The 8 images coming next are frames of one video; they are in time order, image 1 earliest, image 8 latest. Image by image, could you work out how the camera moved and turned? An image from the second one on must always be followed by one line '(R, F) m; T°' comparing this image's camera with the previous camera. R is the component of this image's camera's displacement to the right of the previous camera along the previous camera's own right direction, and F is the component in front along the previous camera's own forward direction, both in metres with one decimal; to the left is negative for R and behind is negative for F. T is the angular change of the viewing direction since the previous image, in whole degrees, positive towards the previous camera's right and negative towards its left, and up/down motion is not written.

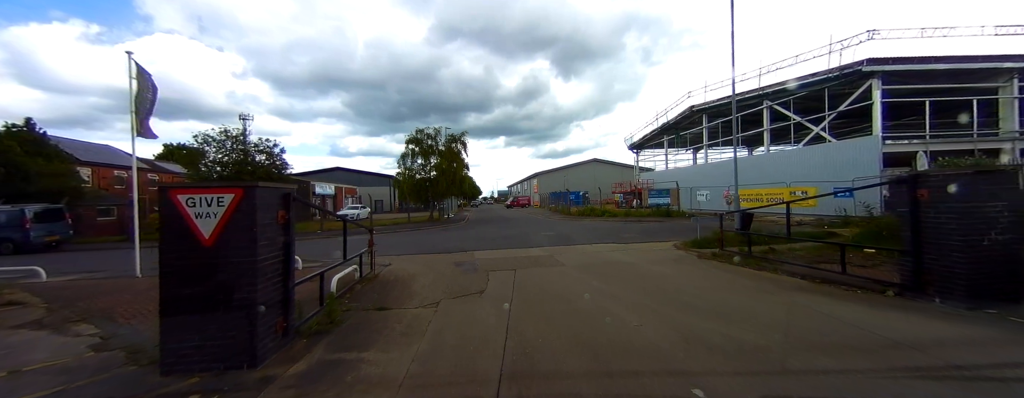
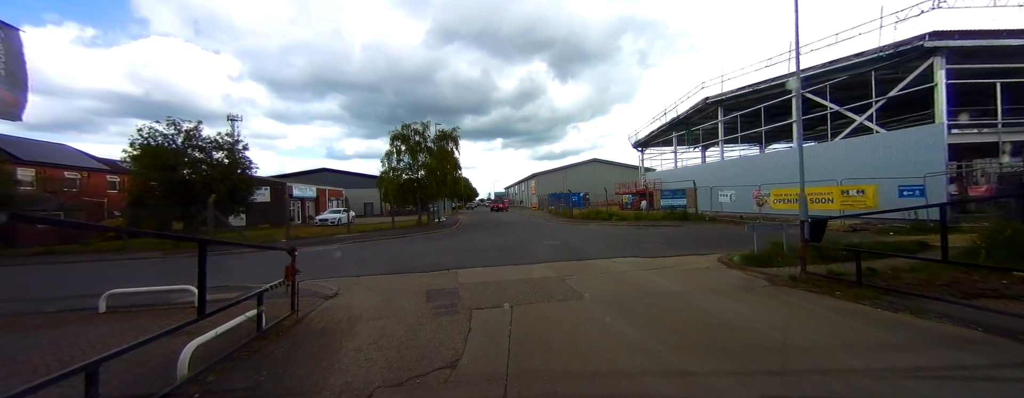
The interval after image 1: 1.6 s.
(+0.1, +2.6) m; 0°
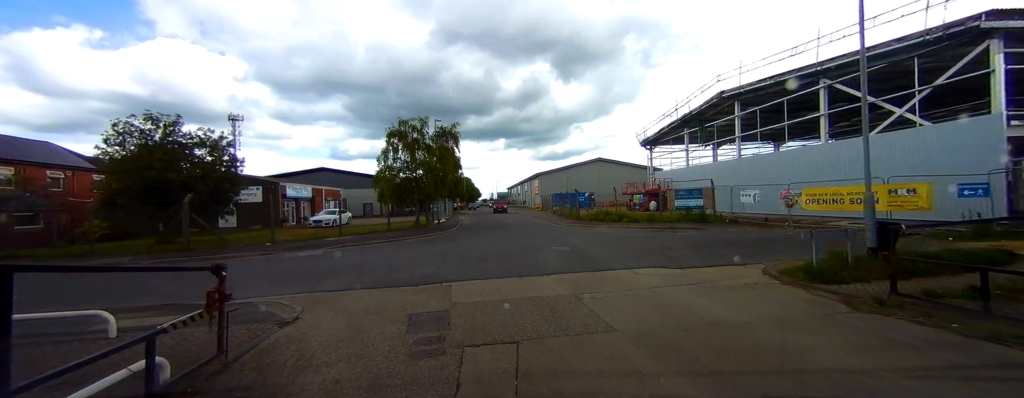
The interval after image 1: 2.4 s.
(0.0, +1.3) m; -1°
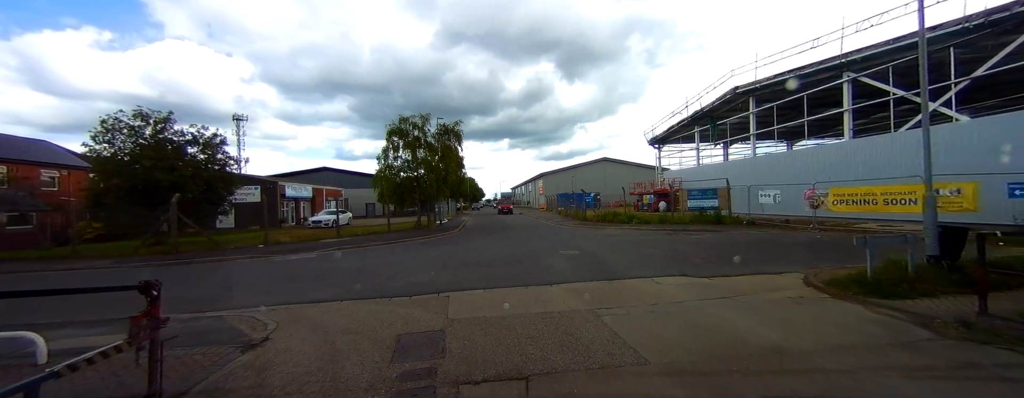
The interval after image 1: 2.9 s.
(-0.1, +0.8) m; -1°
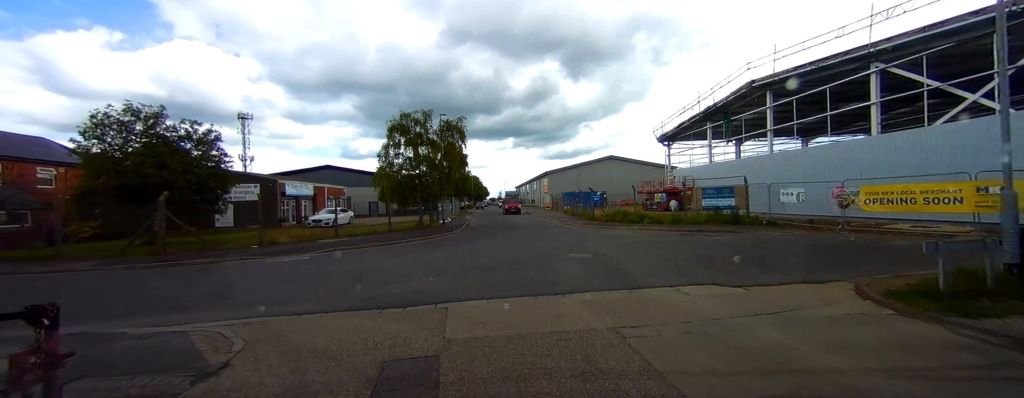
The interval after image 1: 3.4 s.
(-0.1, +0.8) m; -1°
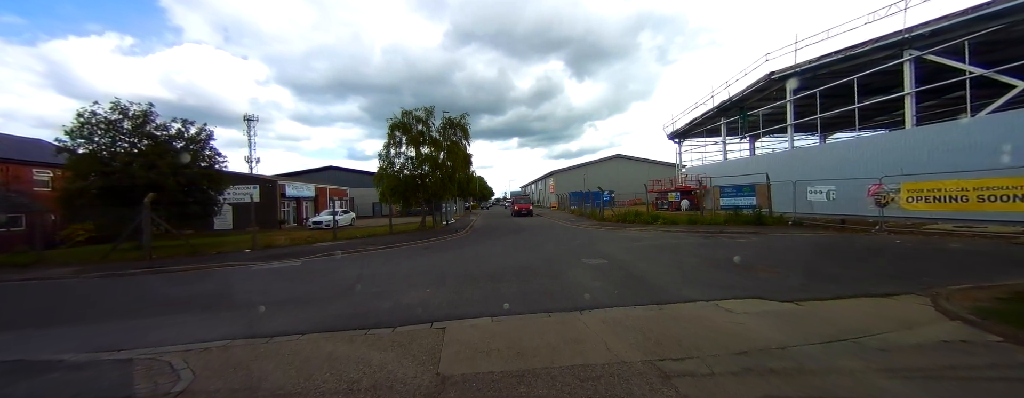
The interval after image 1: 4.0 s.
(-0.1, +0.9) m; -1°
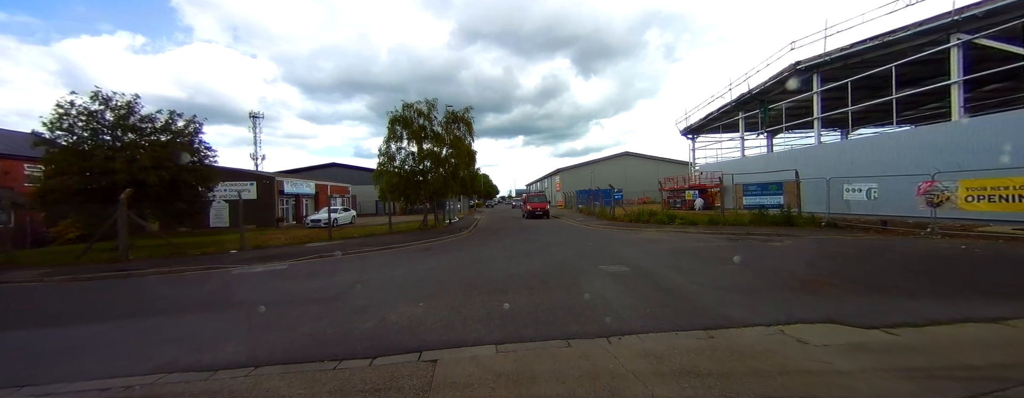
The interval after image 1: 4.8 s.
(-0.1, +1.0) m; -1°
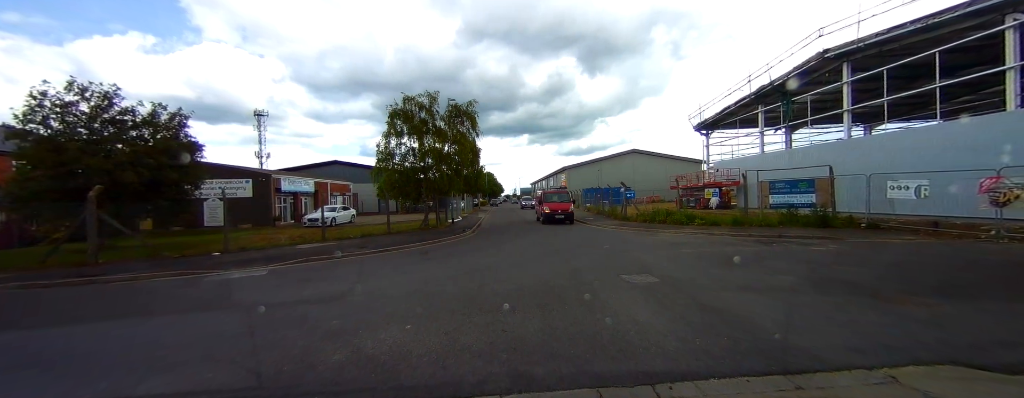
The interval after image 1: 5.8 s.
(-0.1, +1.0) m; -1°
